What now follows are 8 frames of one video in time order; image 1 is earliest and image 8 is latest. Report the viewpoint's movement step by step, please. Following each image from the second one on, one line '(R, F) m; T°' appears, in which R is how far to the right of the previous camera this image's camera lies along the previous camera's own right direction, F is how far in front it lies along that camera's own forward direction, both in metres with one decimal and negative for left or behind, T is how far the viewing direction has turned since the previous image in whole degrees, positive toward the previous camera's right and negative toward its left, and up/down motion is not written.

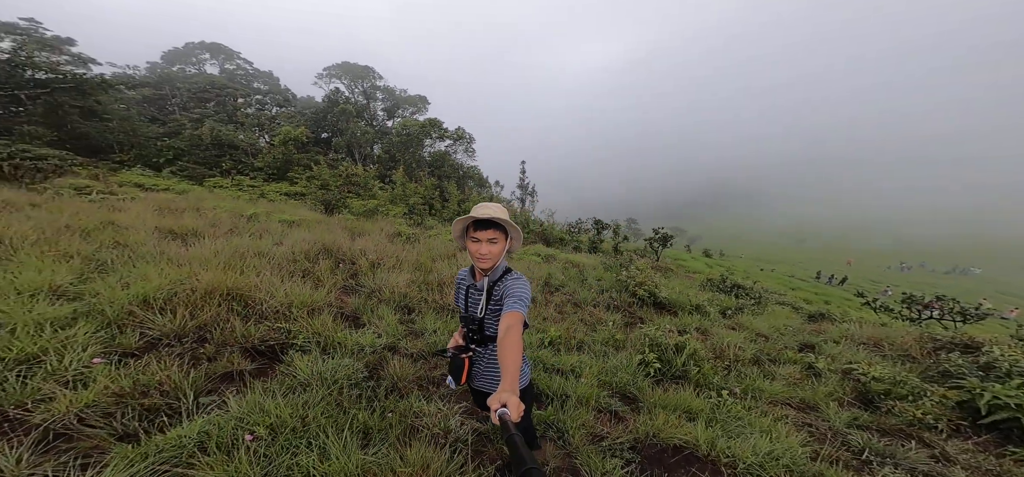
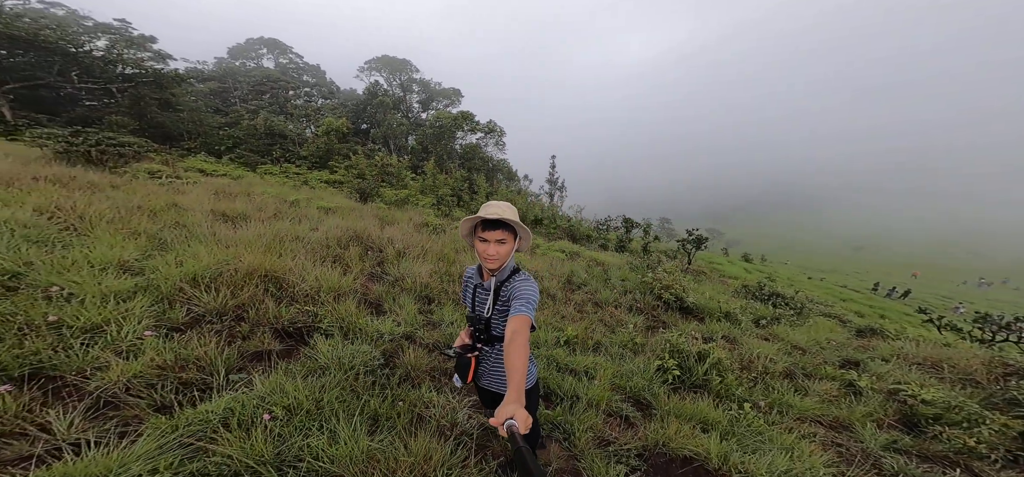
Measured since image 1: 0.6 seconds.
(+0.1, 0.0) m; -5°
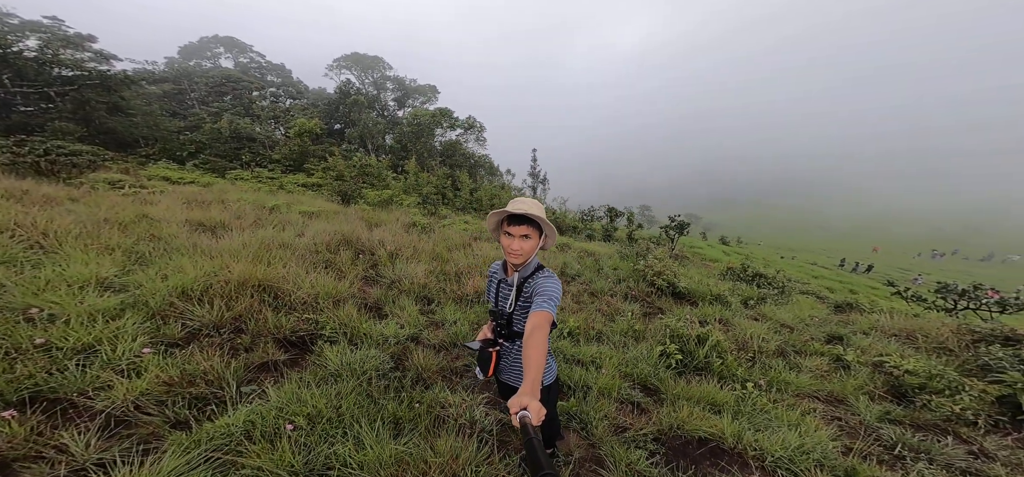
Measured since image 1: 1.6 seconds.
(-0.2, 0.0) m; +3°
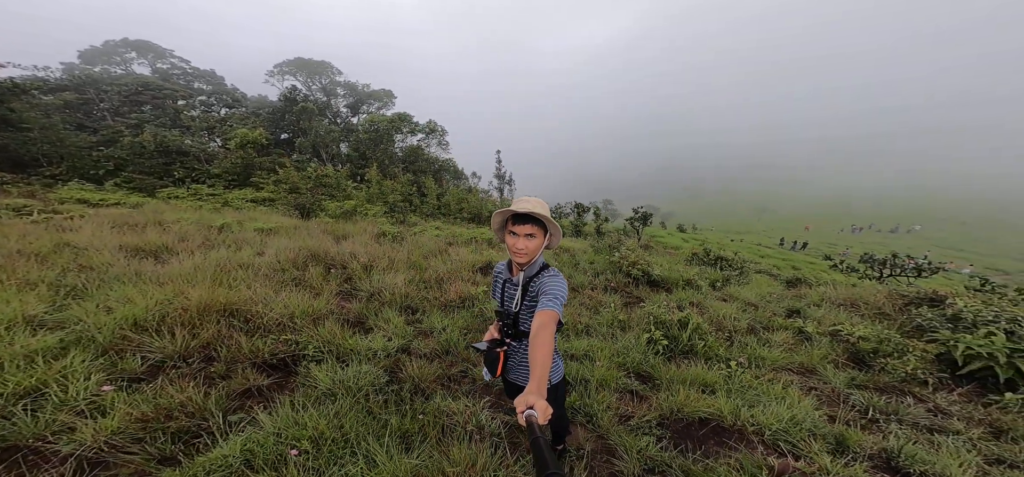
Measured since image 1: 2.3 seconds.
(-0.3, 0.0) m; +6°
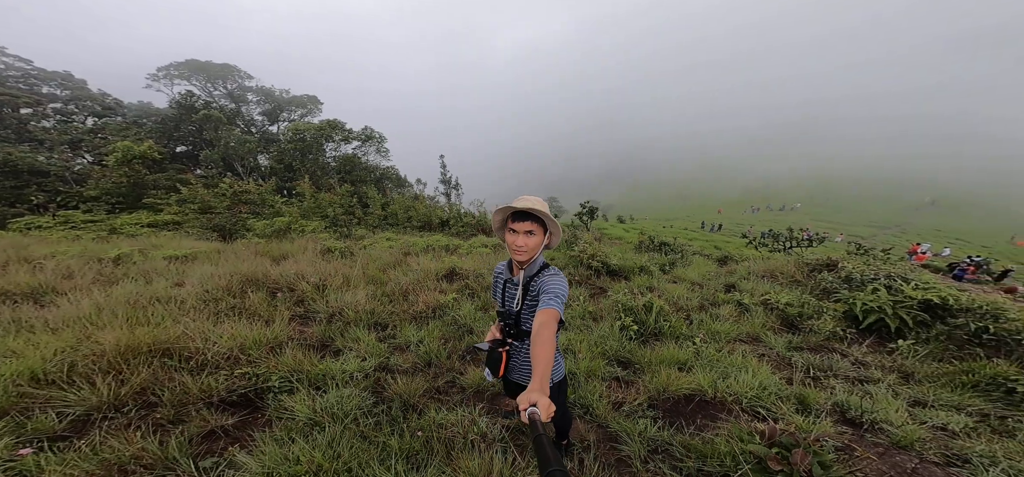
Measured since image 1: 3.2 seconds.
(-0.4, 0.0) m; +9°
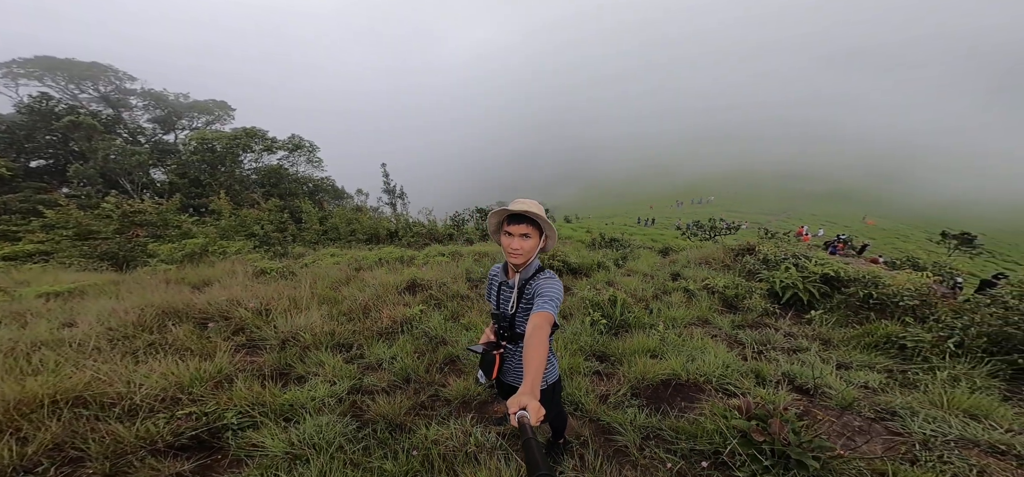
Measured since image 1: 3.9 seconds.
(-0.4, 0.0) m; +10°
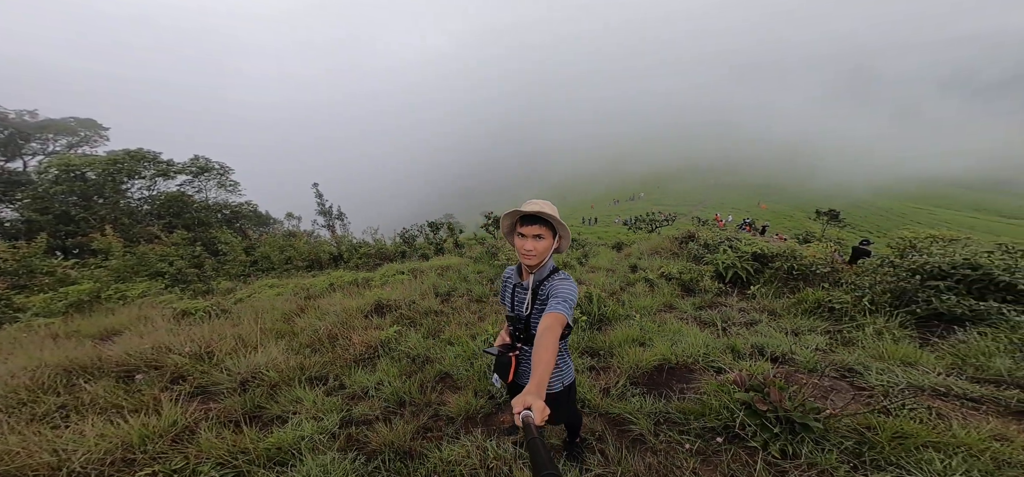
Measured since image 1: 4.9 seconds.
(-0.6, +0.1) m; +11°
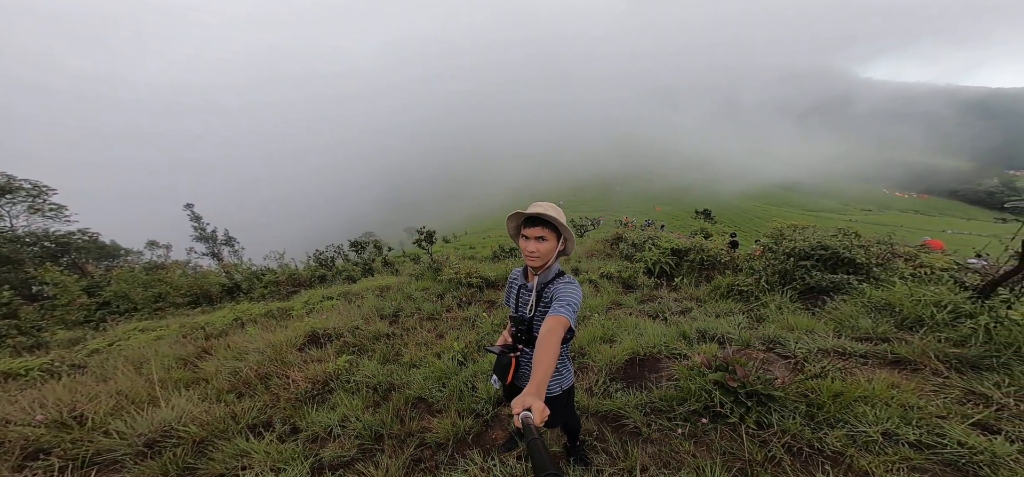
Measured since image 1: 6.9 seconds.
(-0.7, +0.3) m; +16°
